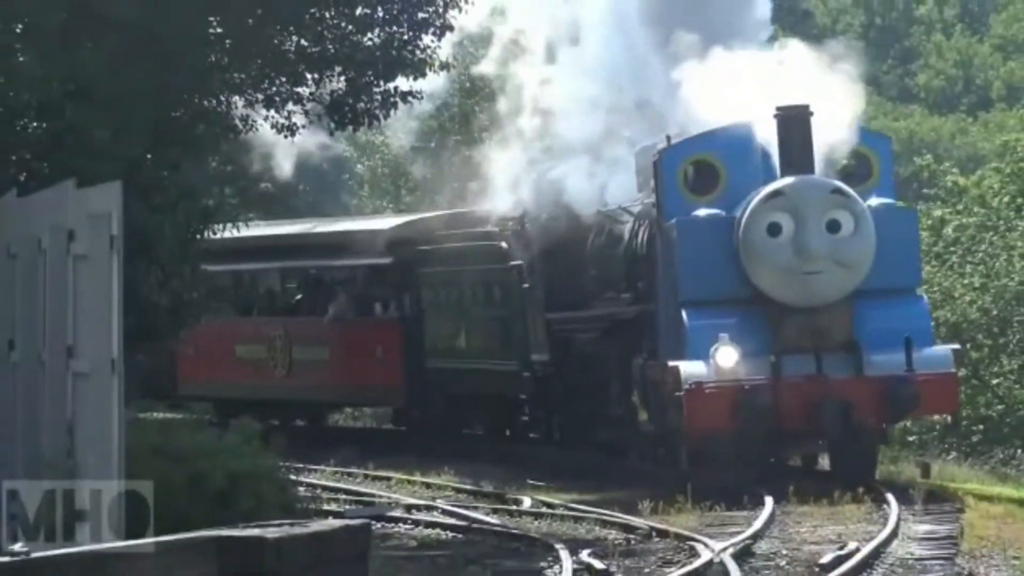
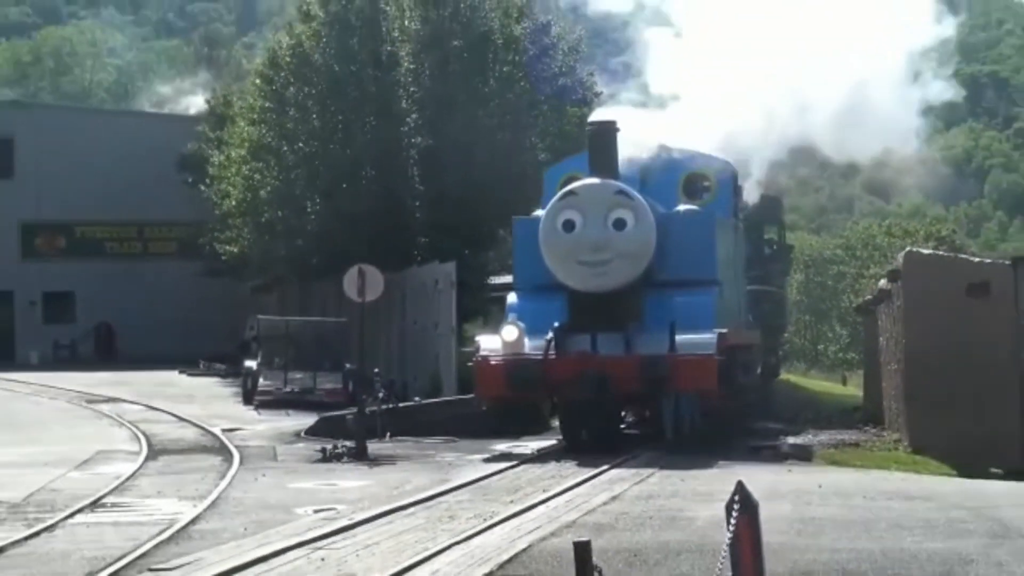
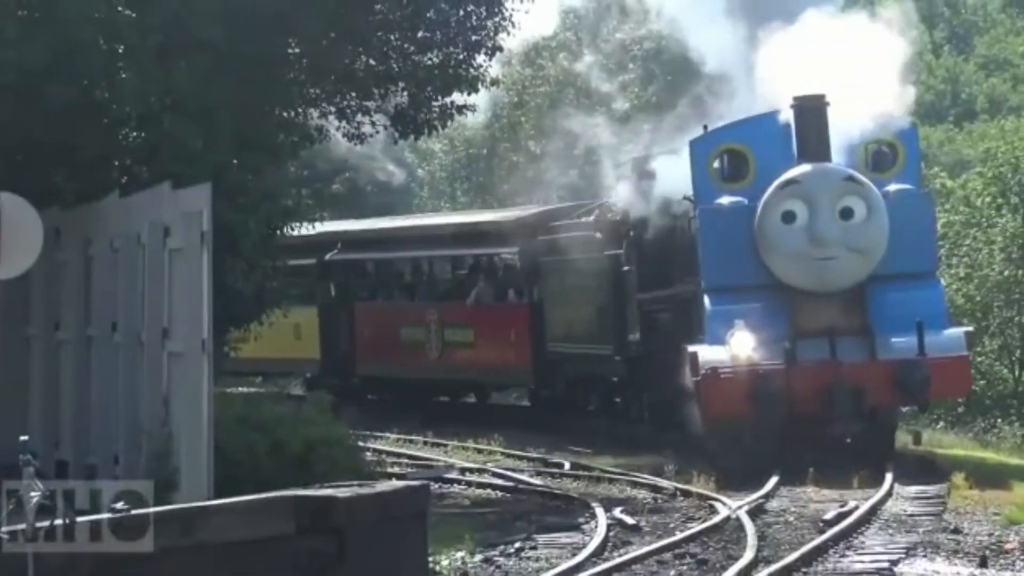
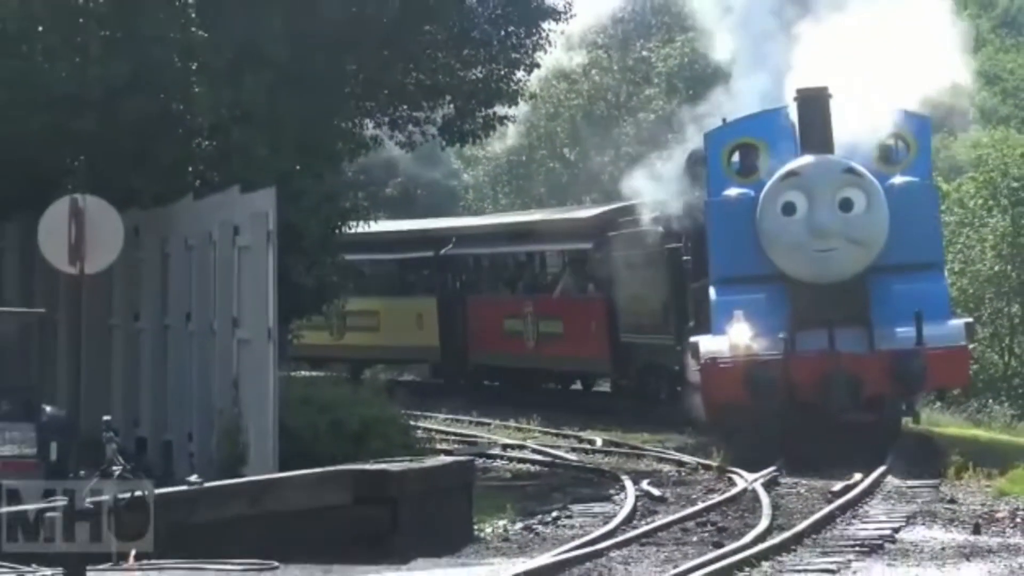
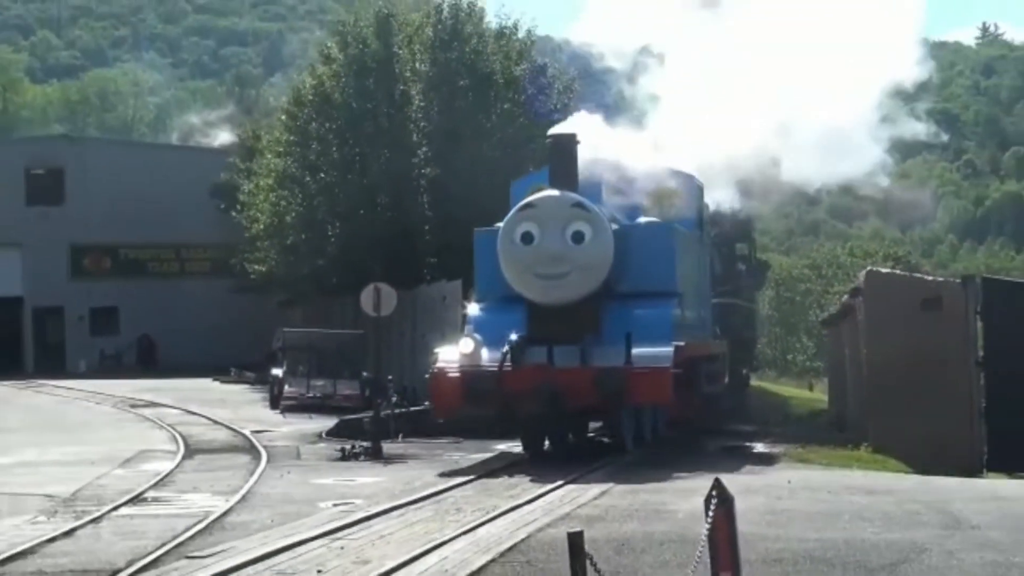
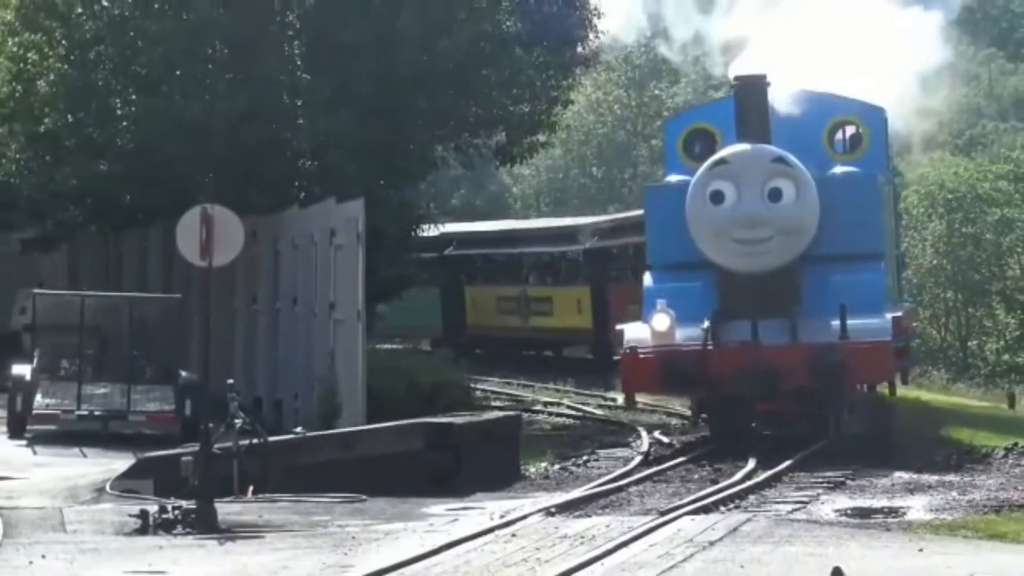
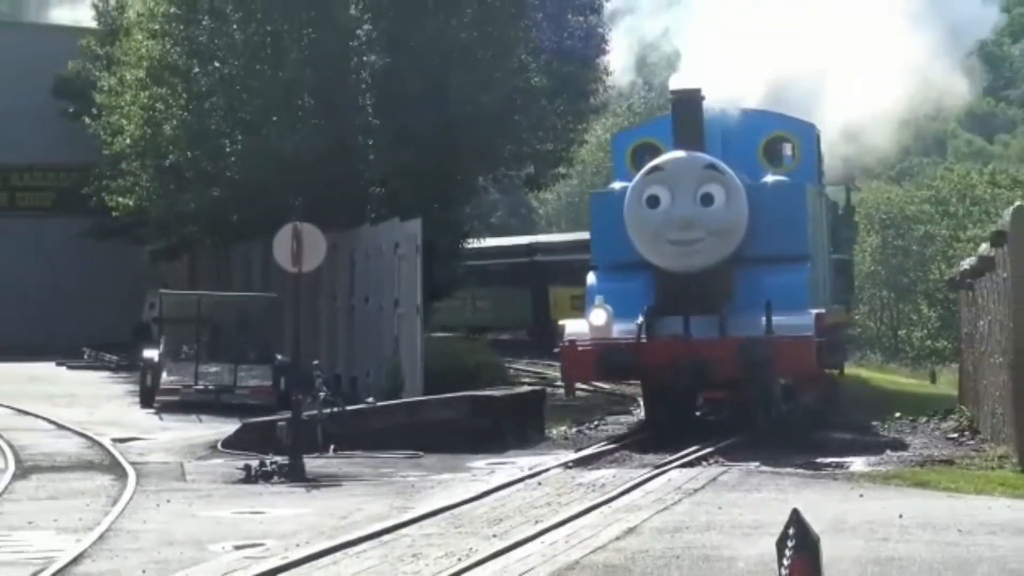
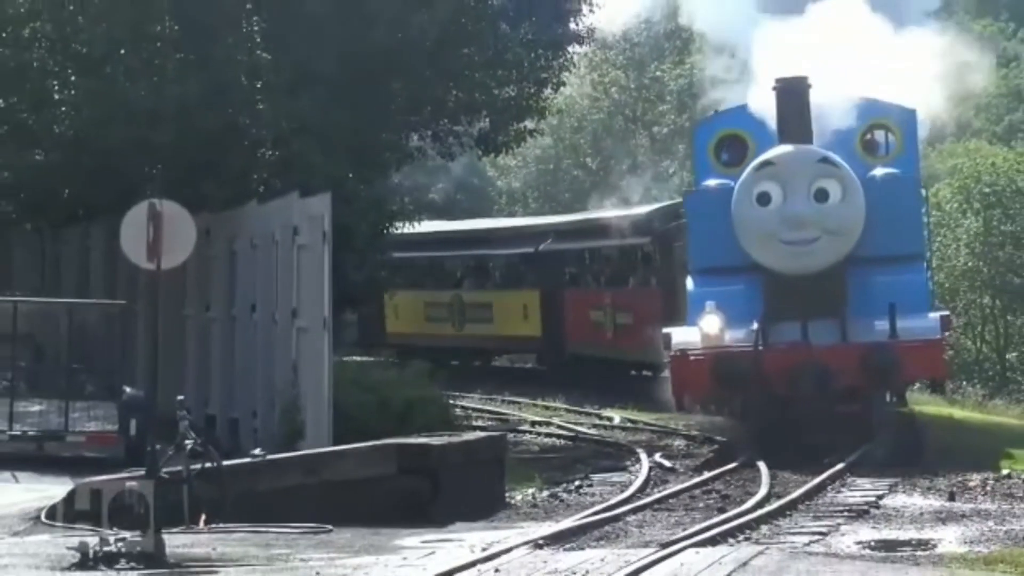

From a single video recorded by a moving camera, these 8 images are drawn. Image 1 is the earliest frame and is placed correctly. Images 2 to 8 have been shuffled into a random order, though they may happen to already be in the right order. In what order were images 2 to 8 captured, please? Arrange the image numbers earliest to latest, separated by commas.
3, 4, 8, 6, 7, 2, 5
